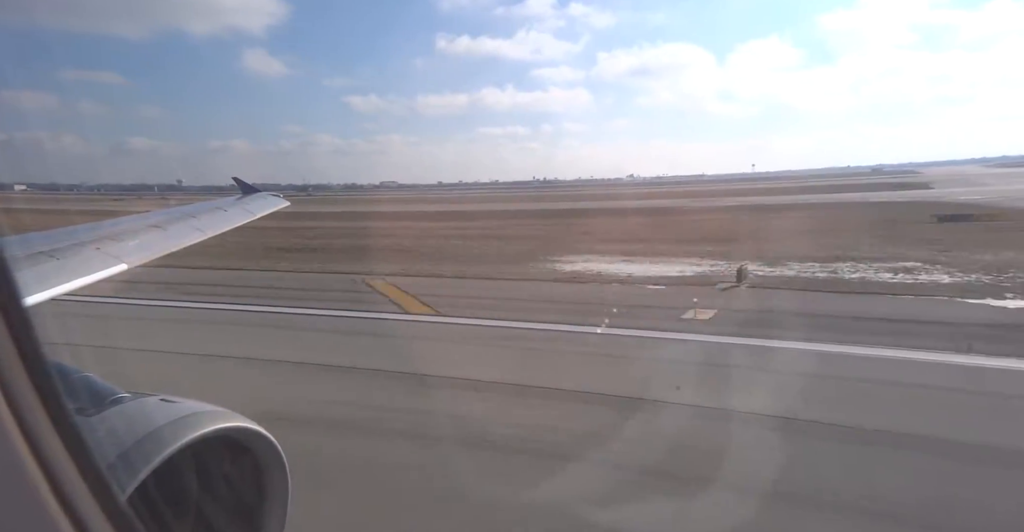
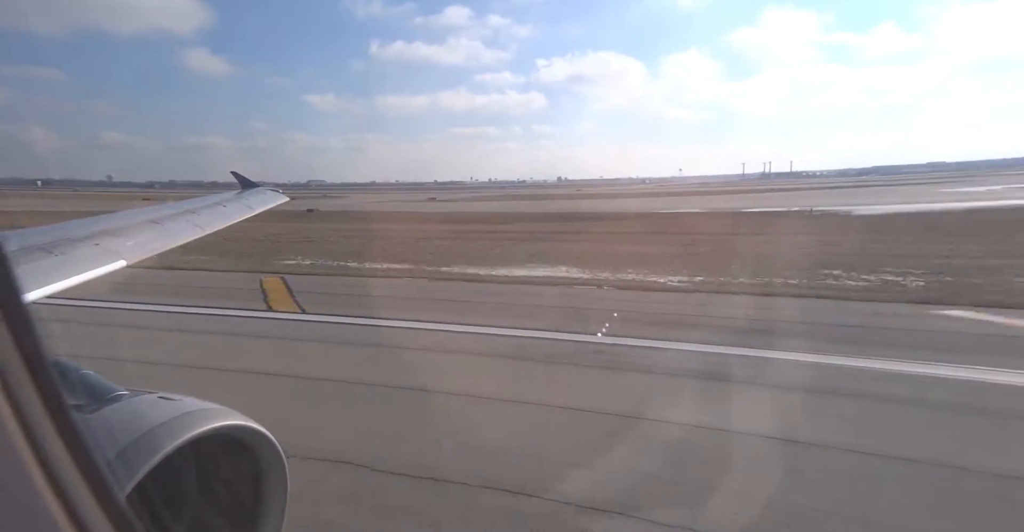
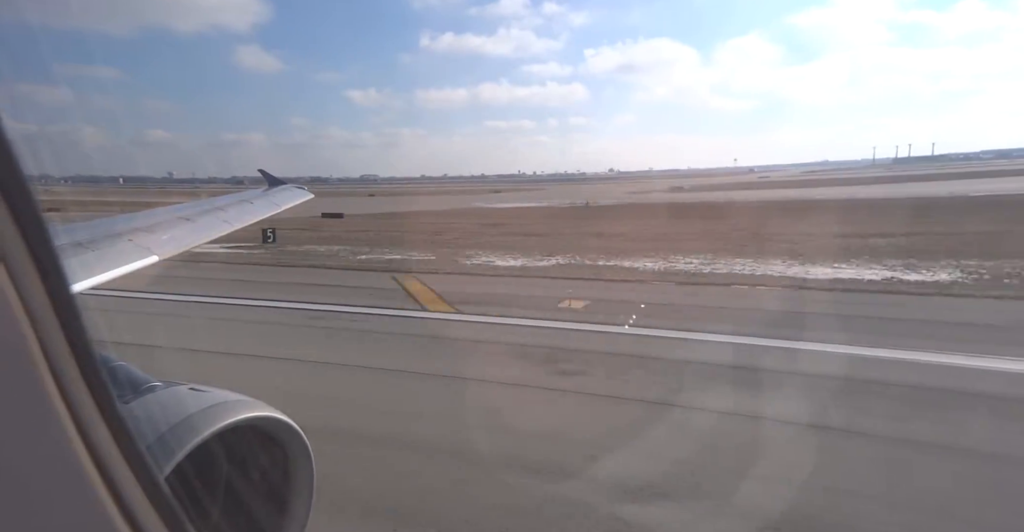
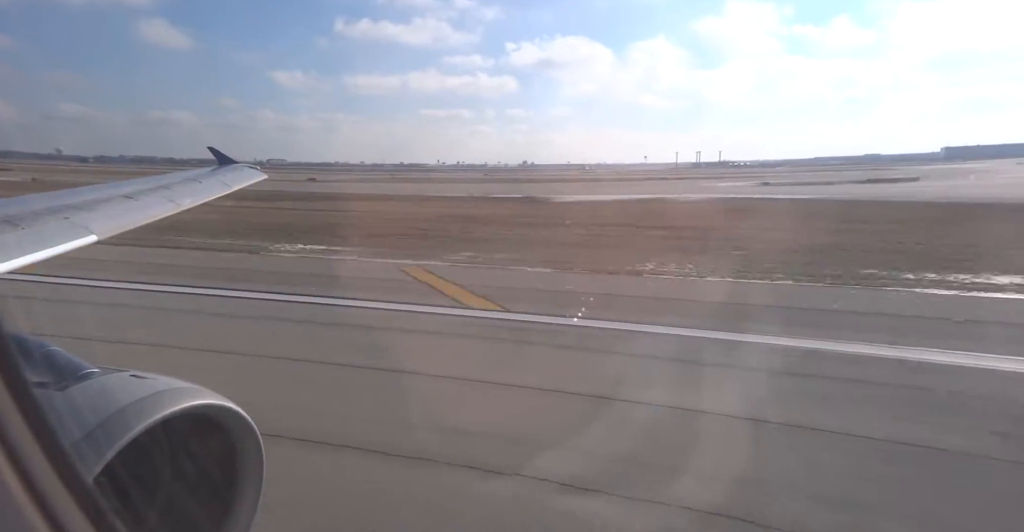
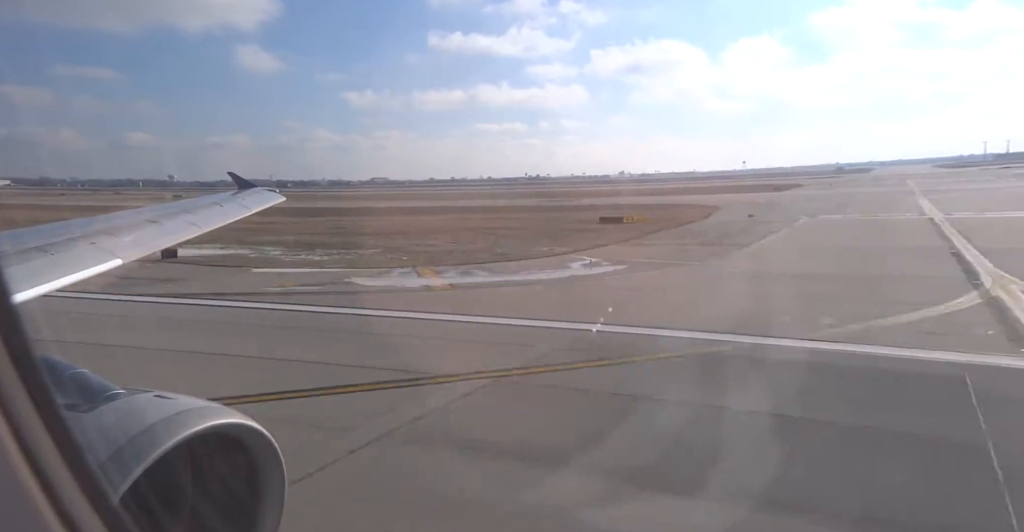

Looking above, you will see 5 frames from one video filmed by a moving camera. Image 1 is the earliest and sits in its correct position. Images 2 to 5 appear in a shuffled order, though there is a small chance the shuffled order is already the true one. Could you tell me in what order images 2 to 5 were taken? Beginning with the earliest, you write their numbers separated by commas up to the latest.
5, 3, 2, 4
